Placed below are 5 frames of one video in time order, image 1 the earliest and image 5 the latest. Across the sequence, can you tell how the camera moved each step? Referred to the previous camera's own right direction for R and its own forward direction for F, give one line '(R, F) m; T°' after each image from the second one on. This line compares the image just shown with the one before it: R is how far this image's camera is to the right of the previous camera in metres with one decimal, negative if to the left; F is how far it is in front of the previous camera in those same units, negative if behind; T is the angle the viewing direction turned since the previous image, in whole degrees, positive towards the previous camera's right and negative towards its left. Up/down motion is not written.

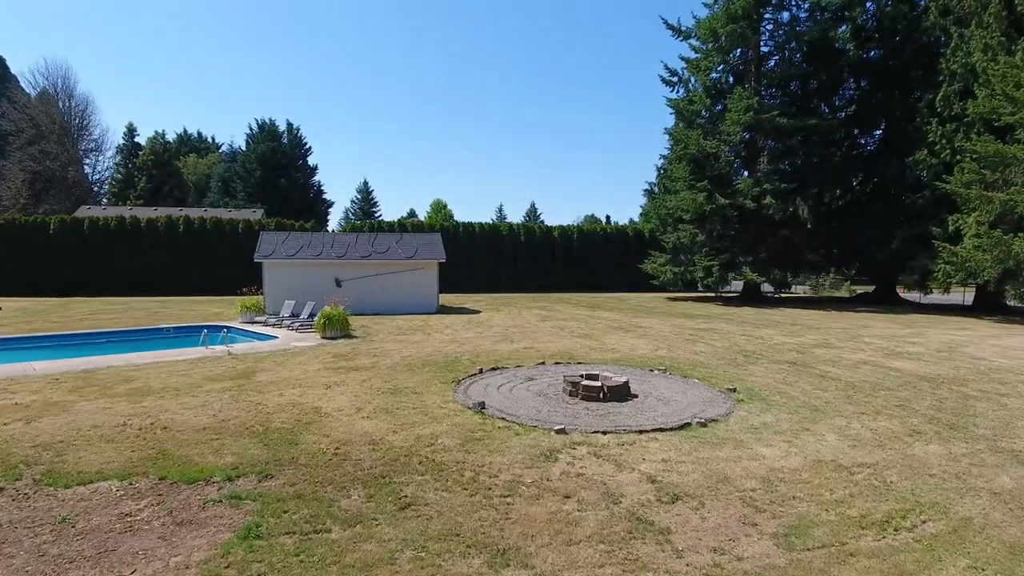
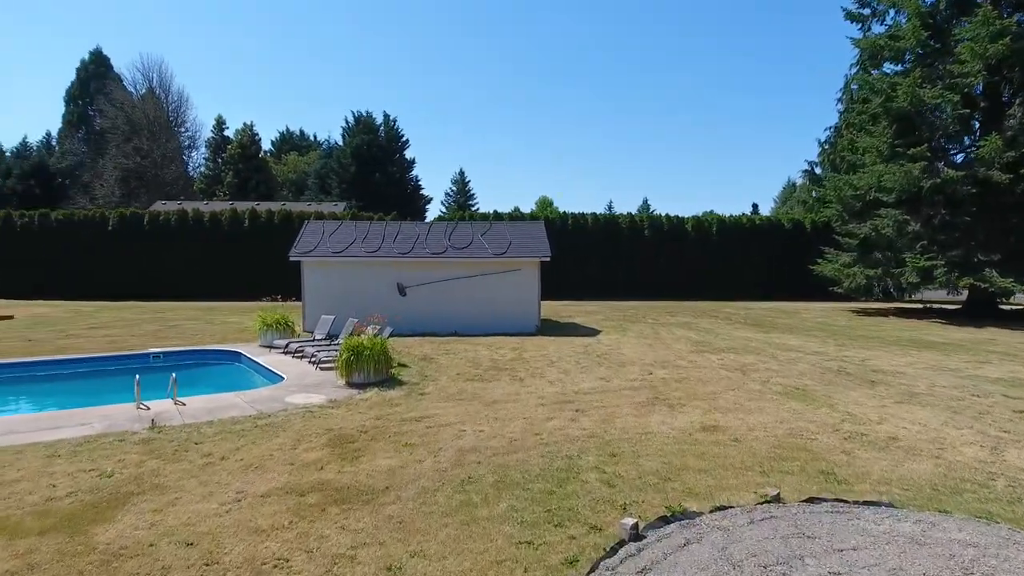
(-0.6, +6.2) m; -9°
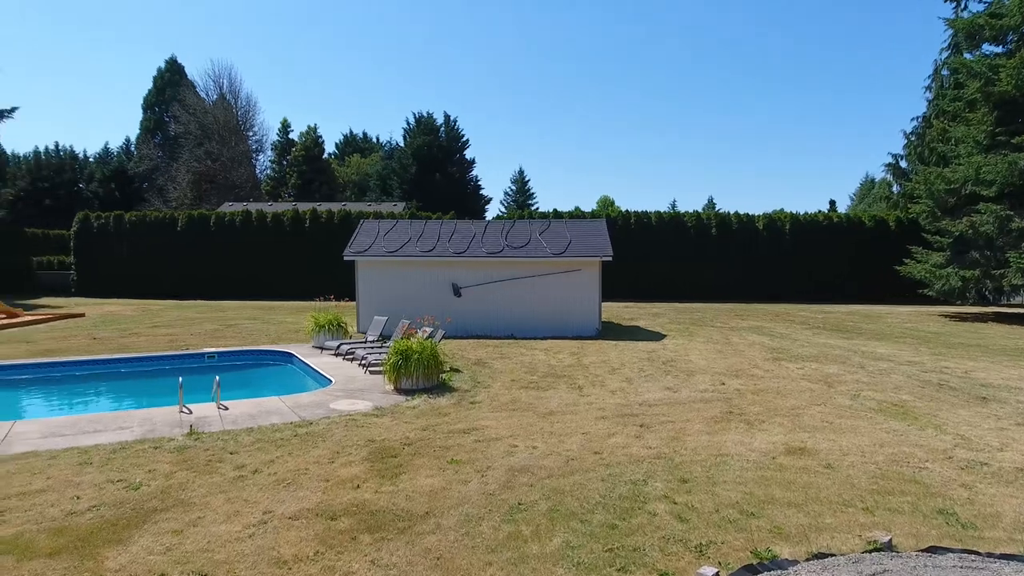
(0.0, +0.6) m; -5°
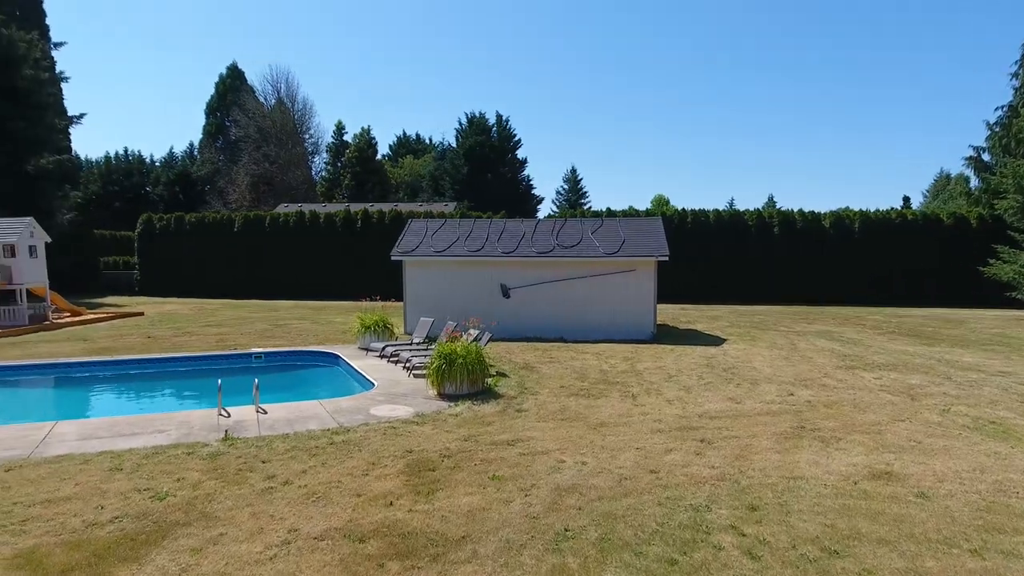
(0.0, +0.5) m; -5°
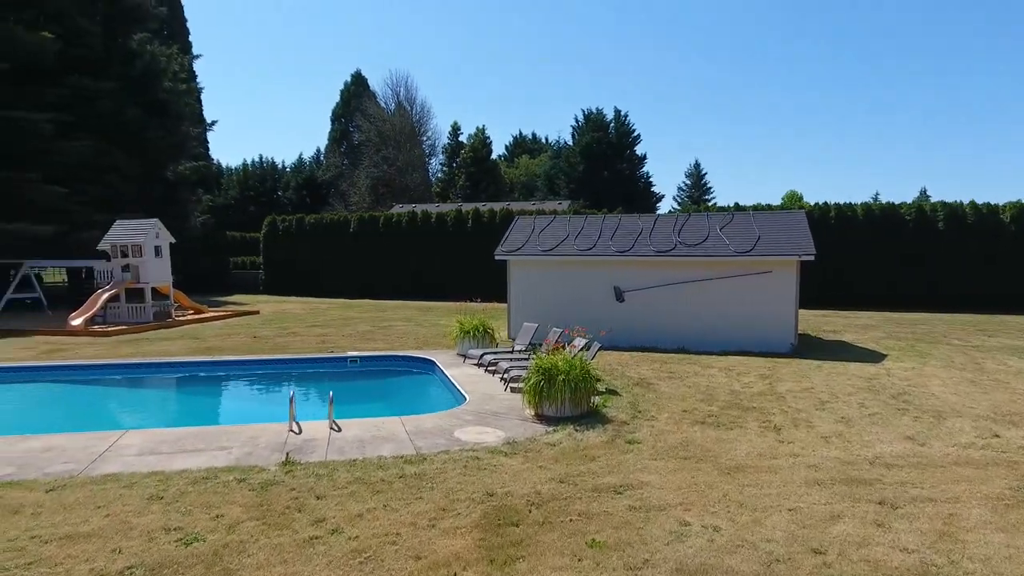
(+0.1, +1.2) m; -10°
